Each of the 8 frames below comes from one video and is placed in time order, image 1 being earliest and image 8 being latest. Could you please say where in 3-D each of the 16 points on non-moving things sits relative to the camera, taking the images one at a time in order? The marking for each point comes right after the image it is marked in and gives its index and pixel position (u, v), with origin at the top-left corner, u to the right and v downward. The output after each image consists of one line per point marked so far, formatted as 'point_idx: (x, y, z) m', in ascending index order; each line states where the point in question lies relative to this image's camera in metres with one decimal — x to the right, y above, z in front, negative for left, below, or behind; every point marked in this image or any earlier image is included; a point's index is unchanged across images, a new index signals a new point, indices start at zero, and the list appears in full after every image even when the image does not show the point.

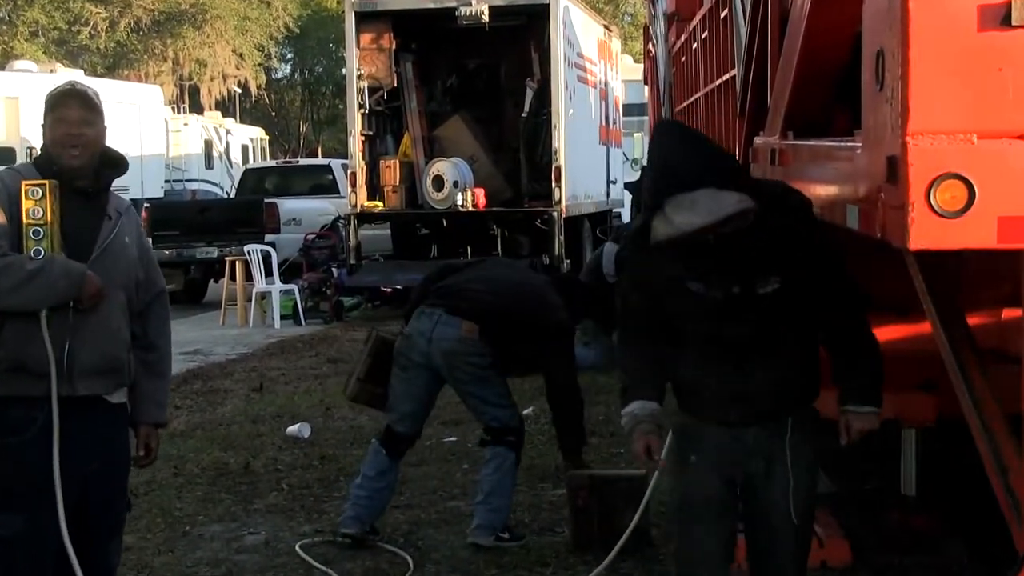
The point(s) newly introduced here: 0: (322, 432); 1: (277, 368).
0: (-1.3, -1.0, +10.2) m
1: (-1.7, -0.6, +11.4) m
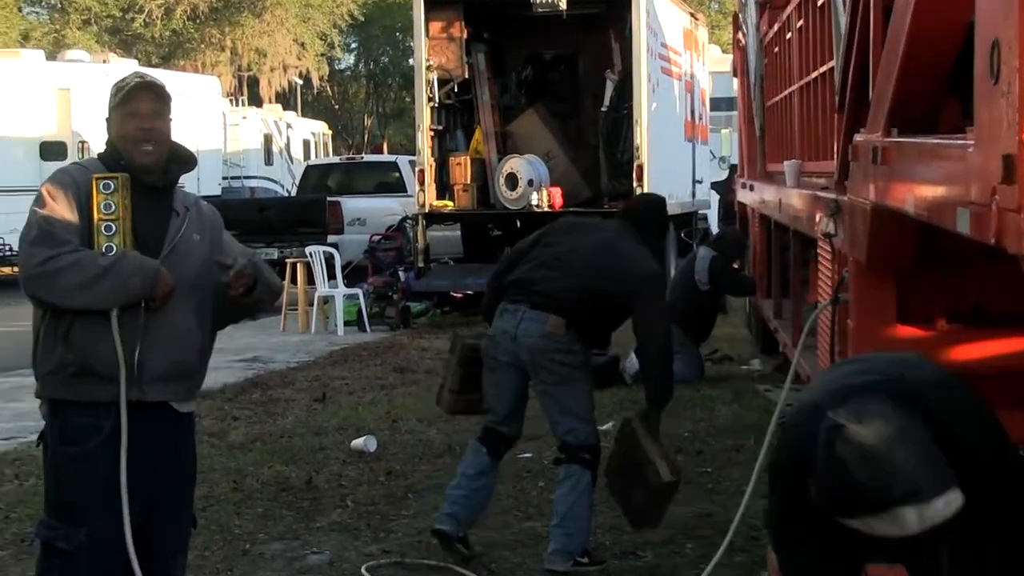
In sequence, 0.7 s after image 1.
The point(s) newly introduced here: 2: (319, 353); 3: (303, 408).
0: (-0.8, -1.0, +9.6) m
1: (-1.2, -0.7, +10.8) m
2: (-1.4, -0.5, +11.4) m
3: (-1.4, -0.8, +10.1) m
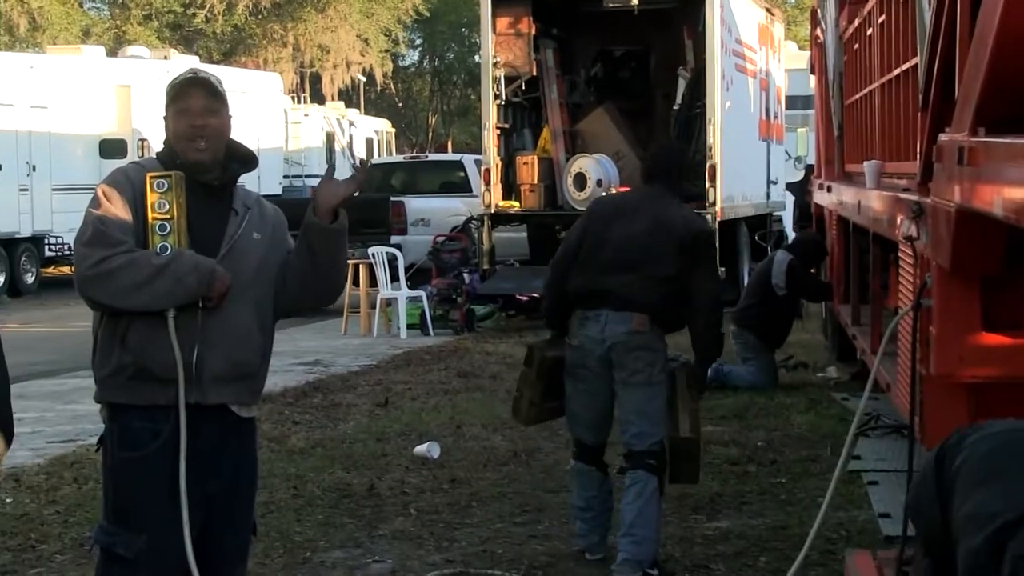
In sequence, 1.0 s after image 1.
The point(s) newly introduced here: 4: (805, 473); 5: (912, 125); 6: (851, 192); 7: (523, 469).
0: (-0.4, -1.0, +9.3) m
1: (-0.7, -0.7, +10.5) m
2: (-0.9, -0.5, +11.1) m
3: (-1.0, -0.8, +9.8) m
4: (+1.8, -1.1, +9.2) m
5: (+2.1, +0.9, +8.1) m
6: (+2.1, +0.6, +9.2) m
7: (+0.1, -1.1, +9.0) m
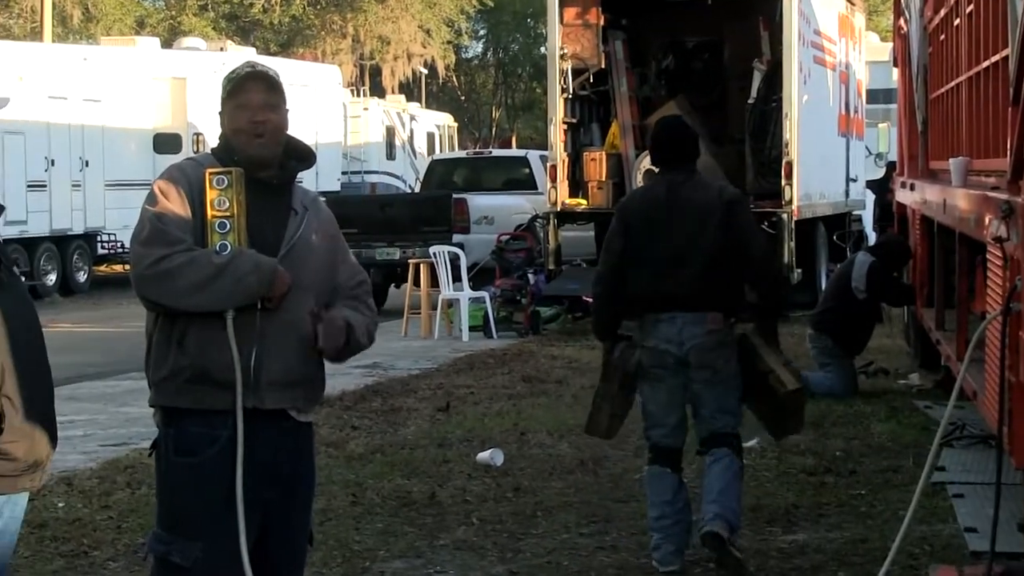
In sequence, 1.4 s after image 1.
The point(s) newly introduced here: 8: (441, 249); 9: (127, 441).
0: (0.0, -1.0, +9.0) m
1: (-0.3, -0.7, +10.2) m
2: (-0.5, -0.5, +10.8) m
3: (-0.5, -0.8, +9.5) m
4: (+2.2, -1.1, +8.8) m
5: (+2.5, +0.9, +7.7) m
6: (+2.5, +0.6, +8.8) m
7: (+0.4, -1.1, +8.7) m
8: (-0.5, +0.3, +12.3) m
9: (-2.3, -0.9, +9.1) m
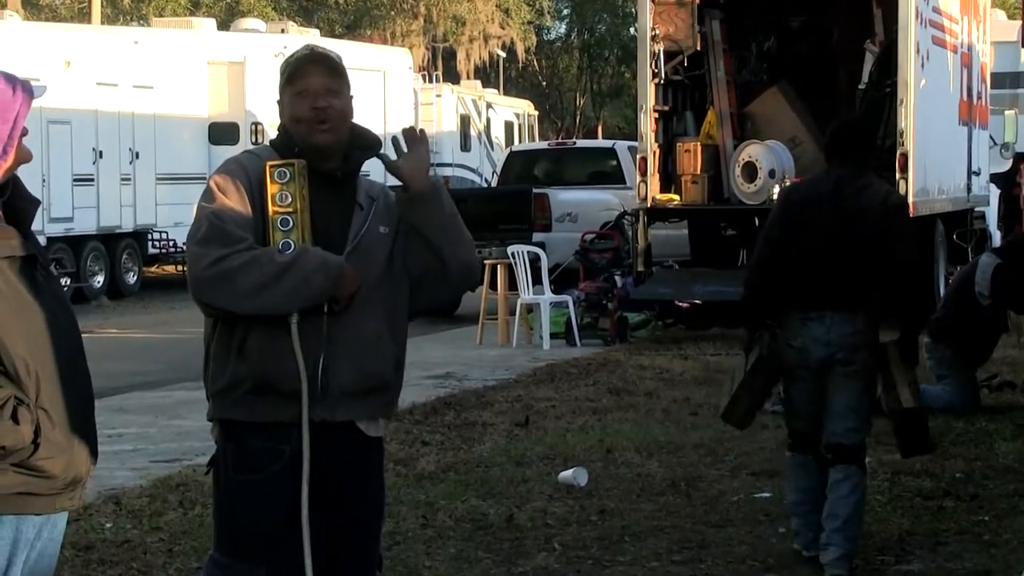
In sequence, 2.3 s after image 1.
0: (+0.5, -1.0, +8.2) m
1: (+0.2, -0.7, +9.4) m
2: (+0.1, -0.6, +10.0) m
3: (-0.1, -0.8, +8.7) m
4: (+2.6, -1.2, +7.9) m
5: (+2.9, +0.8, +6.8) m
6: (+2.9, +0.5, +7.9) m
7: (+0.9, -1.1, +7.9) m
8: (+0.1, +0.3, +11.5) m
9: (-1.8, -0.9, +8.4) m
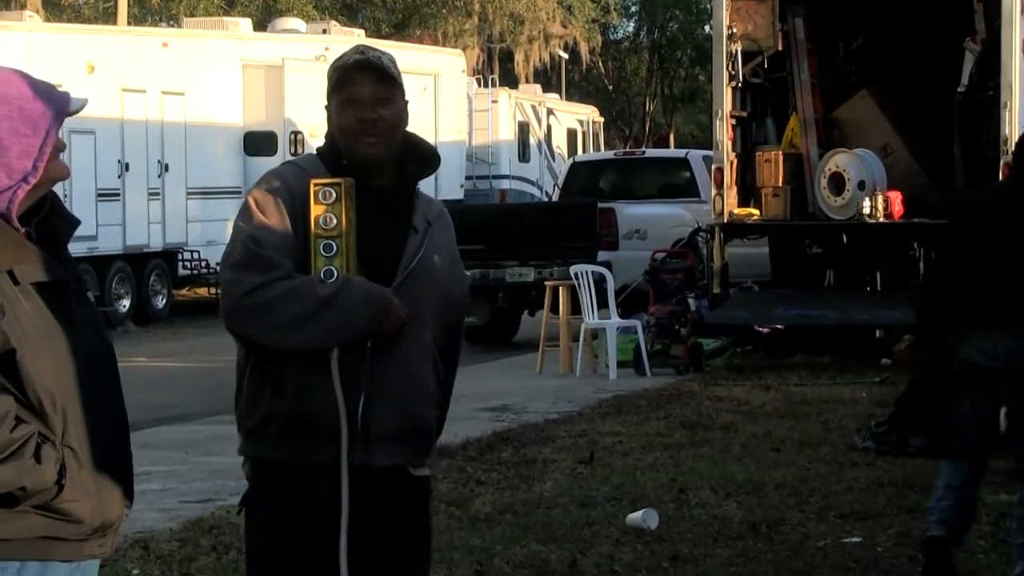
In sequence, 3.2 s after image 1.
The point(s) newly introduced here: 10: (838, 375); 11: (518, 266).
0: (+0.8, -1.2, +7.4) m
1: (+0.6, -0.8, +8.7) m
2: (+0.4, -0.7, +9.3) m
3: (+0.3, -1.0, +8.0) m
4: (+2.9, -1.3, +7.1) m
5: (+3.2, +0.7, +5.9) m
6: (+3.2, +0.4, +7.1) m
7: (+1.2, -1.2, +7.1) m
8: (+0.5, +0.1, +10.8) m
9: (-1.5, -1.1, +7.7) m
10: (+2.2, -0.6, +9.9) m
11: (+0.1, +0.1, +13.0) m
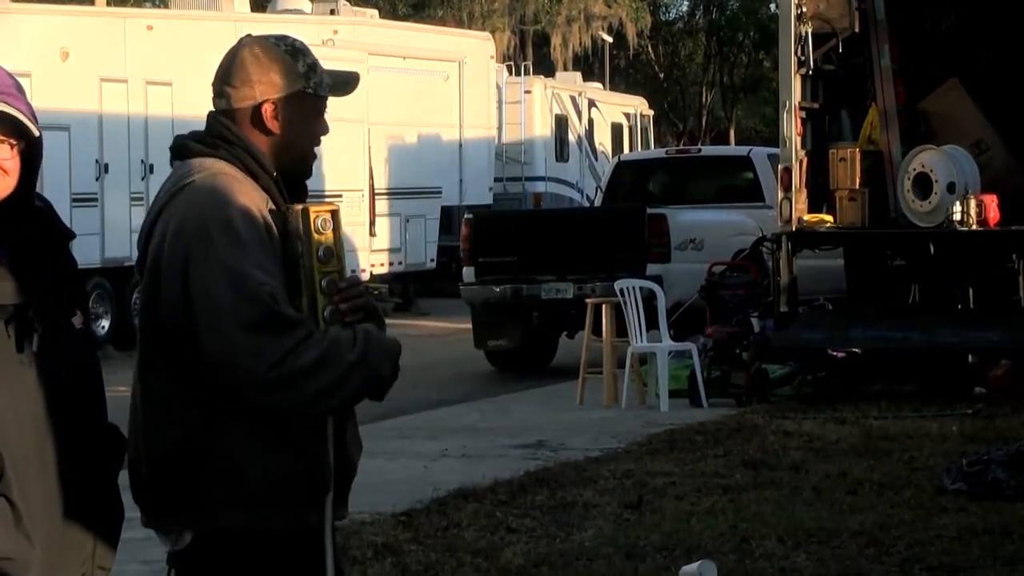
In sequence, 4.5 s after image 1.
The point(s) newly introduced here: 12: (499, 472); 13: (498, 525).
0: (+1.0, -1.2, +6.4) m
1: (+0.7, -0.9, +7.7) m
2: (+0.6, -0.8, +8.3) m
3: (+0.4, -1.0, +7.0) m
4: (+3.1, -1.4, +6.0) m
5: (+3.3, +0.6, +4.9) m
6: (+3.4, +0.3, +6.0) m
7: (+1.3, -1.3, +6.1) m
8: (+0.7, +0.1, +9.8) m
9: (-1.4, -1.1, +6.8) m
10: (+2.4, -0.7, +8.8) m
11: (+0.3, +0.1, +12.0) m
12: (-0.1, -0.9, +7.7) m
13: (-0.1, -1.1, +6.9) m
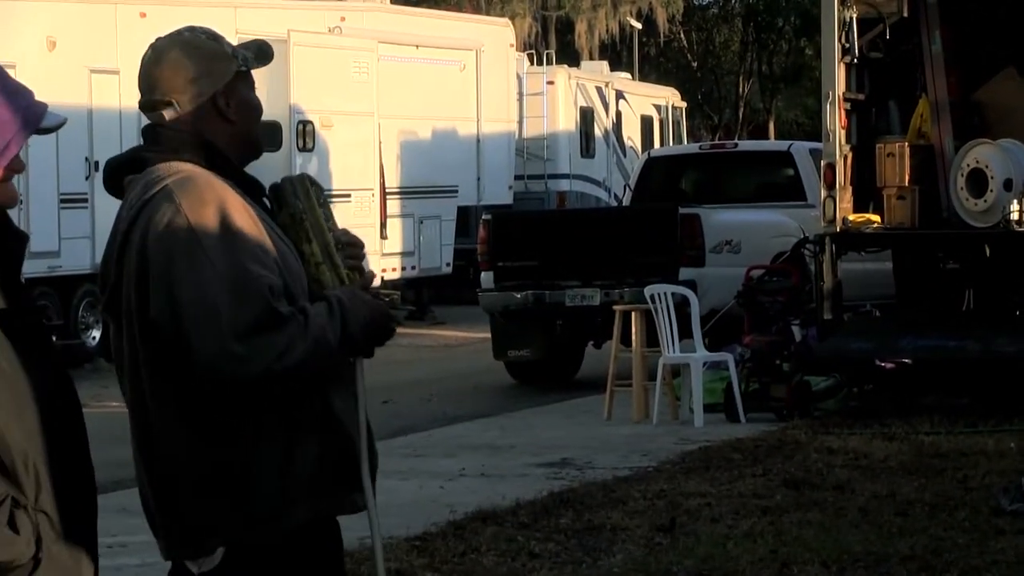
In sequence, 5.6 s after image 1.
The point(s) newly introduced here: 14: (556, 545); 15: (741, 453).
0: (+1.1, -1.3, +6.0) m
1: (+0.8, -0.9, +7.2) m
2: (+0.7, -0.8, +7.8) m
3: (+0.5, -1.1, +6.5) m
4: (+3.2, -1.4, +5.5) m
5: (+3.4, +0.6, +4.4) m
6: (+3.5, +0.3, +5.5) m
7: (+1.4, -1.3, +5.6) m
8: (+0.8, 0.0, +9.3) m
9: (-1.3, -1.2, +6.3) m
10: (+2.5, -0.7, +8.3) m
11: (+0.5, 0.0, +11.5) m
12: (0.0, -0.9, +7.2) m
13: (0.0, -1.1, +6.4) m
14: (+0.2, -1.1, +6.5) m
15: (+1.1, -0.8, +7.9) m
